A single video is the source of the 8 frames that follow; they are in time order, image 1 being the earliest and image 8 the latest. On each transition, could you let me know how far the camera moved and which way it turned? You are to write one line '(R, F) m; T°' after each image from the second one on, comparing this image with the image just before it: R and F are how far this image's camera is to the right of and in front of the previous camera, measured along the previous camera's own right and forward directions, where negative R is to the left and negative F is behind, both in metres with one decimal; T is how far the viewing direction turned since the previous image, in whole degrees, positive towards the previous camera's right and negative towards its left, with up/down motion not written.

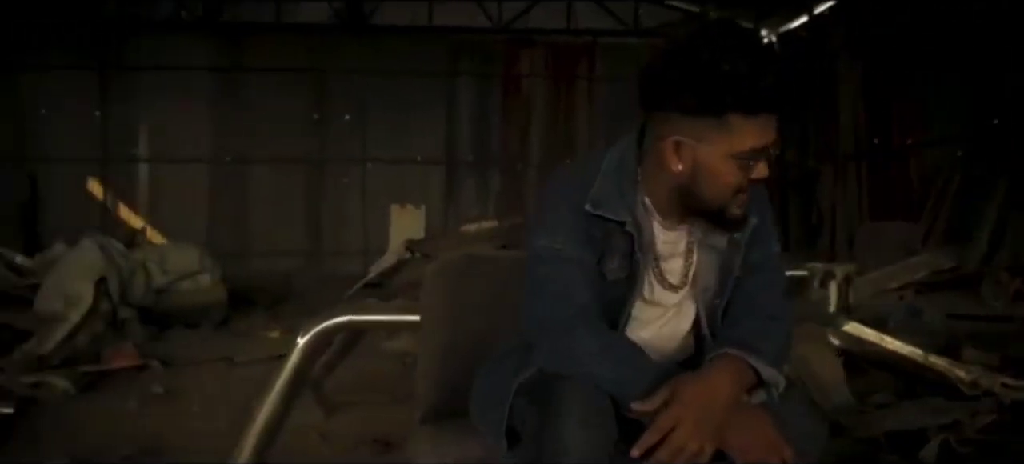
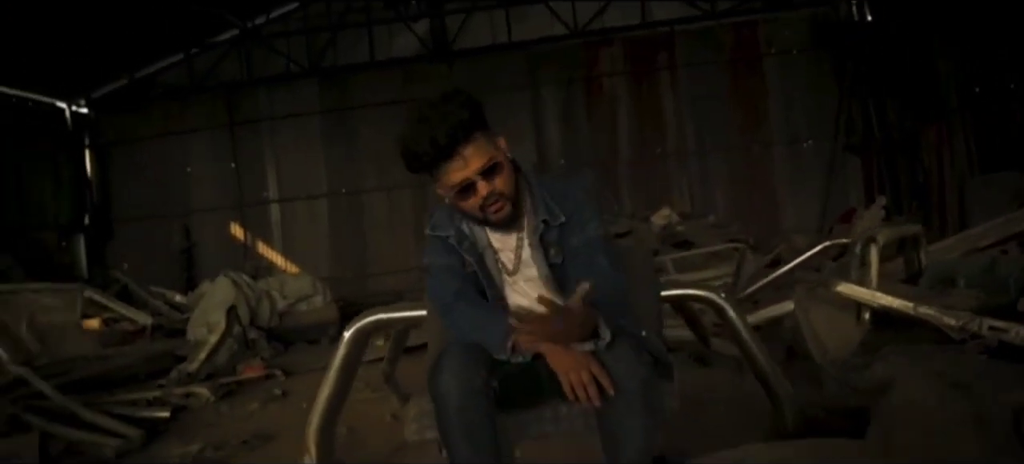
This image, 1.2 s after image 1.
(+0.4, -0.3) m; -10°
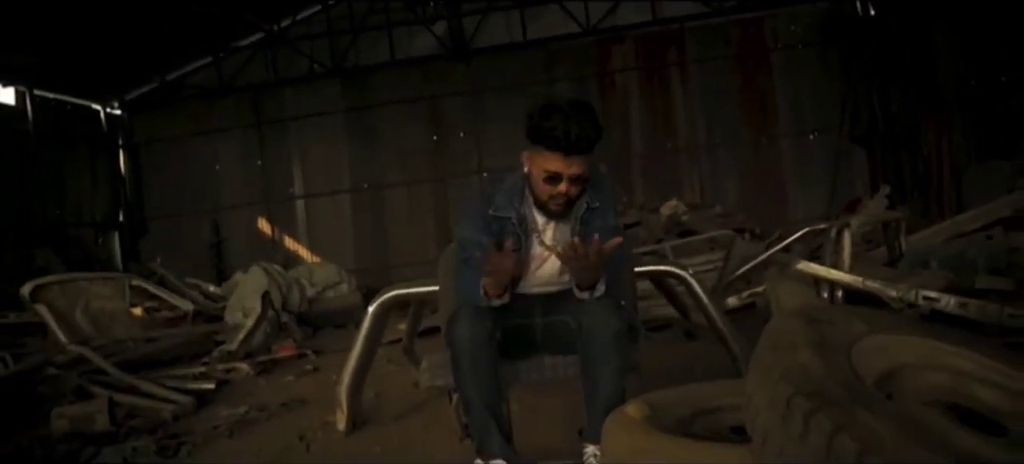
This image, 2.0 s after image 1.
(+0.1, -0.3) m; -2°
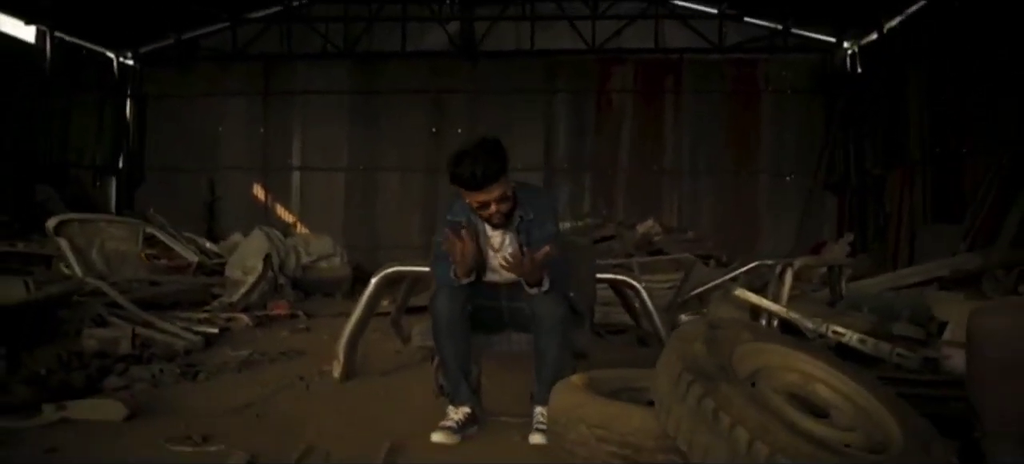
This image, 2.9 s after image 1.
(0.0, -0.4) m; +1°
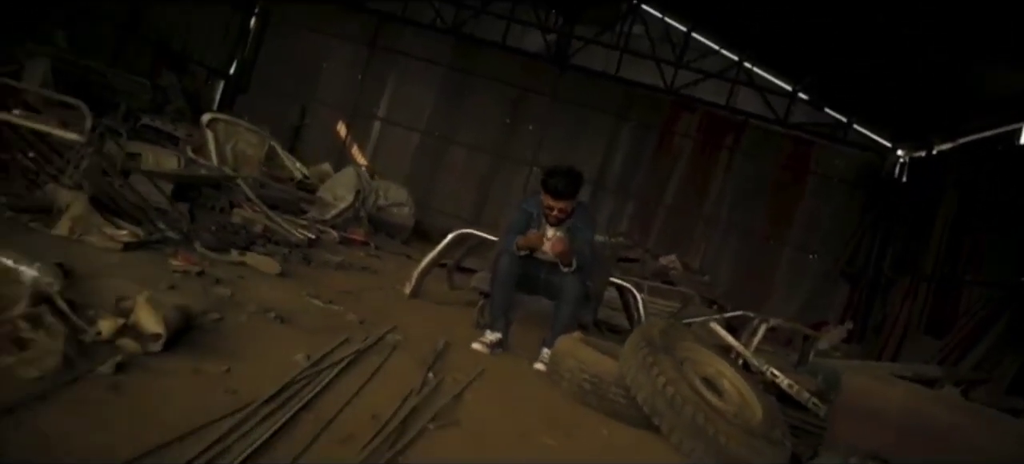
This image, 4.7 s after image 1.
(-0.1, -0.9) m; -3°
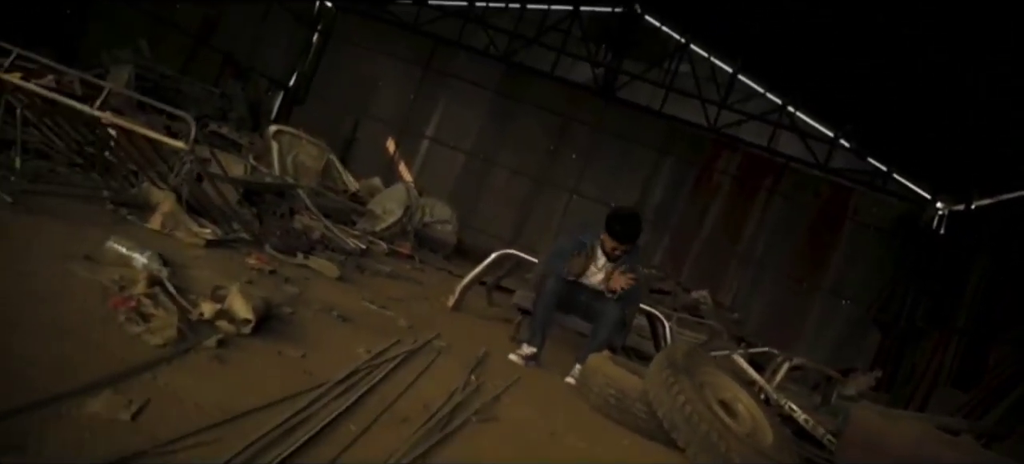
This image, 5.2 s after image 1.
(0.0, -0.3) m; -3°
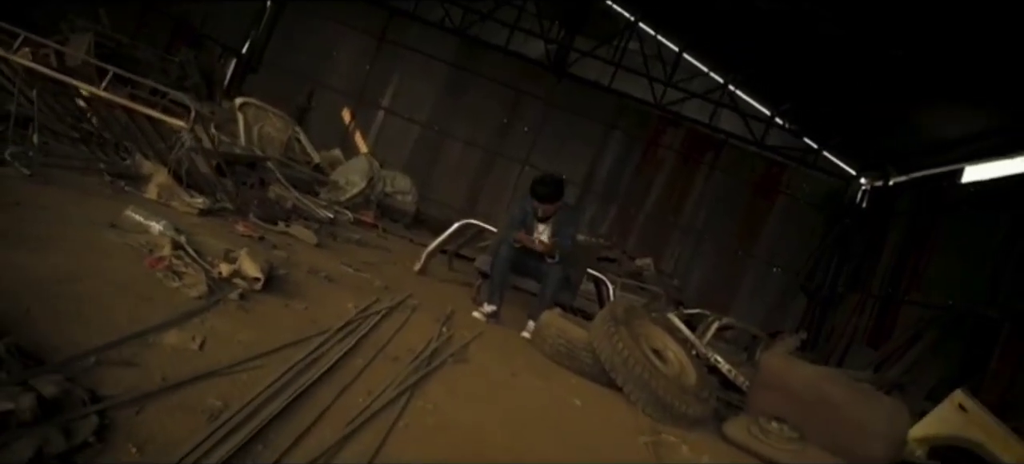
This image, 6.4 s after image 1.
(-0.1, -0.4) m; +4°
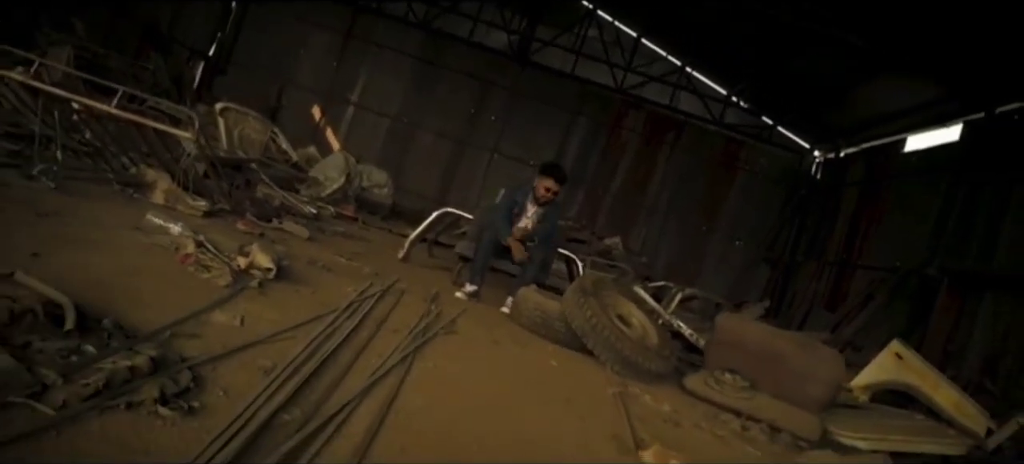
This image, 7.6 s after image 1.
(0.0, -0.4) m; +2°
